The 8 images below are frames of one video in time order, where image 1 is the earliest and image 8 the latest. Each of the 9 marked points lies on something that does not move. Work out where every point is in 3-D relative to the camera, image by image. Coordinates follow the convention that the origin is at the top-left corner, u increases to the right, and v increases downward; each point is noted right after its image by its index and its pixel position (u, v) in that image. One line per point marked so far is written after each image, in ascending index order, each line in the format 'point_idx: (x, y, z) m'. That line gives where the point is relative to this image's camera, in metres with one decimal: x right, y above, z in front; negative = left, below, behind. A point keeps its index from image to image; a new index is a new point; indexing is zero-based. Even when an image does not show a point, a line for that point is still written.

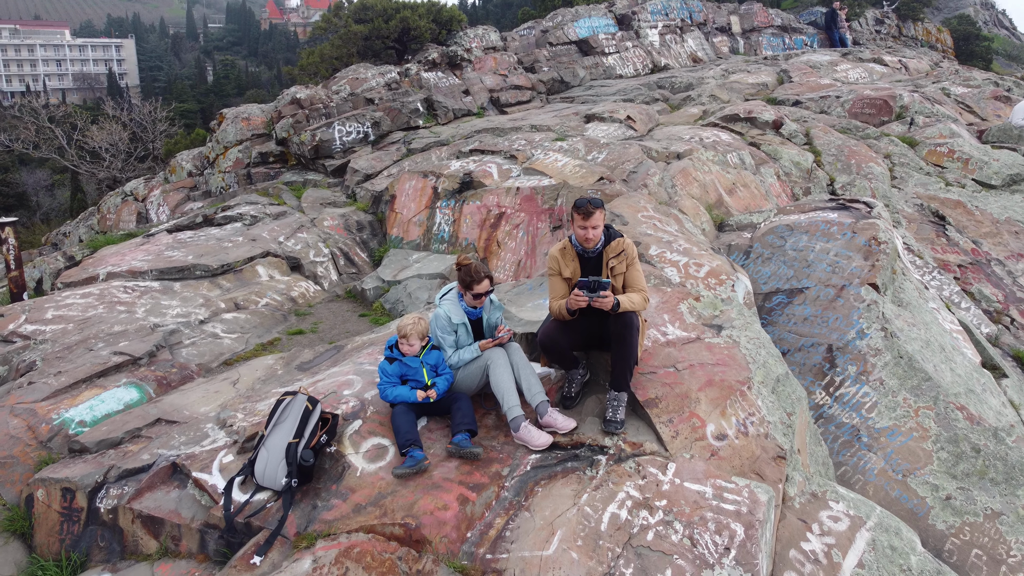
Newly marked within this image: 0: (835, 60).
0: (+1.8, +1.3, +4.6) m
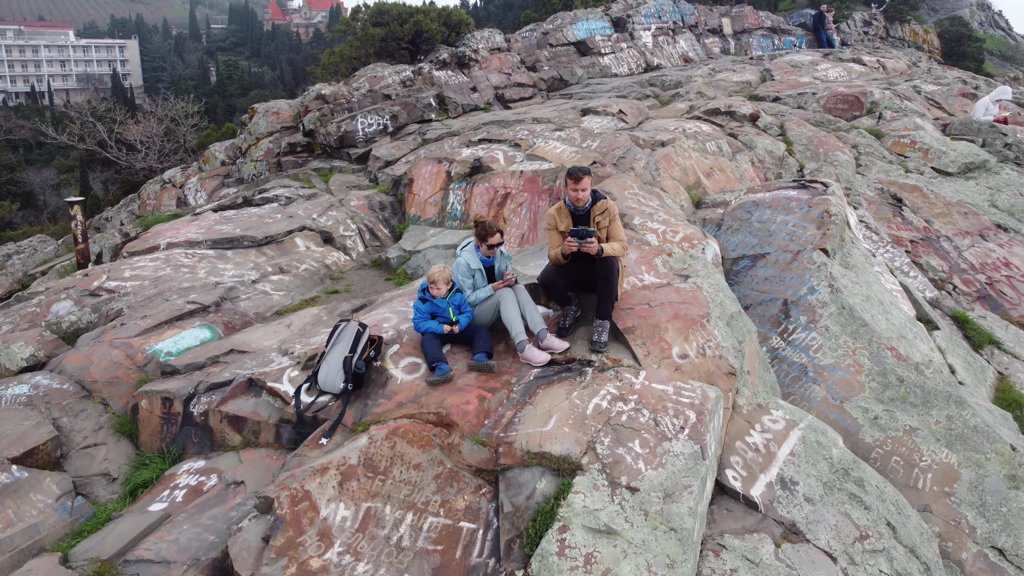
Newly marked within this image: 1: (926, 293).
0: (+1.8, +1.4, +5.0) m
1: (+1.3, 0.0, +2.5) m
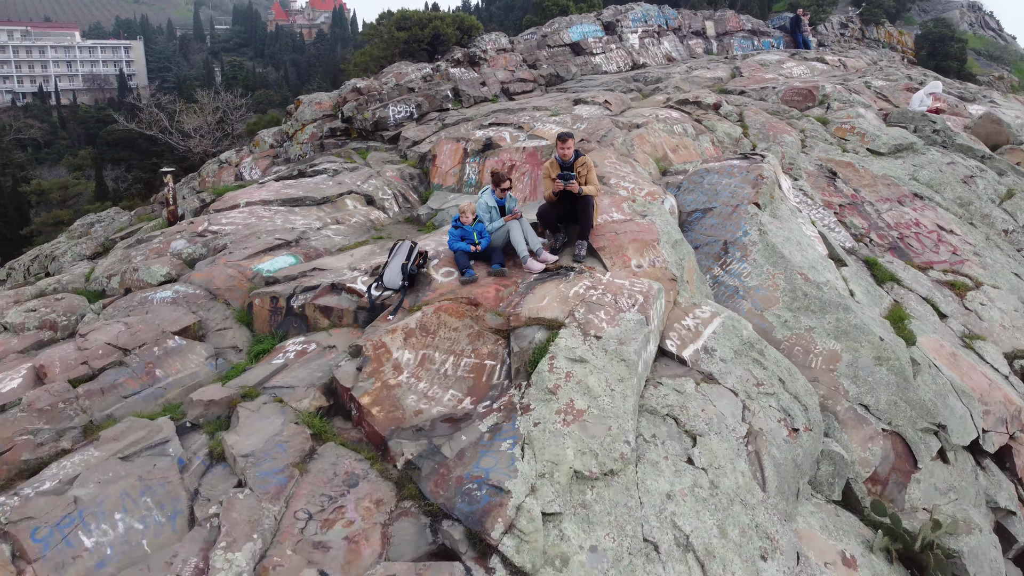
0: (+1.9, +1.6, +5.6) m
1: (+1.3, +0.2, +3.1) m
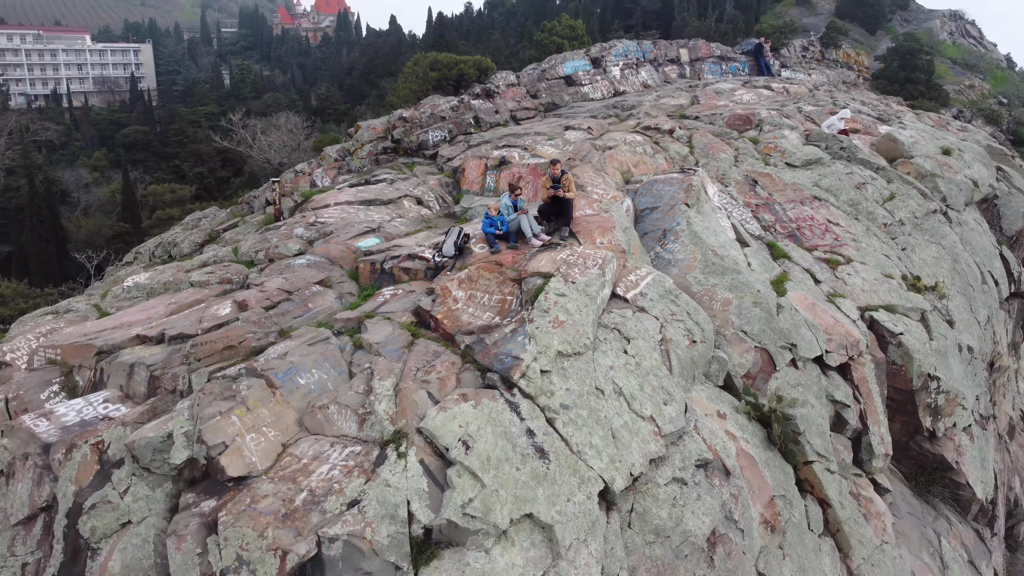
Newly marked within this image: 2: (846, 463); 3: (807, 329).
0: (+1.9, +1.7, +6.9) m
1: (+1.3, +0.3, +4.5) m
2: (+1.5, -0.8, +3.6) m
3: (+1.4, -0.2, +3.8) m
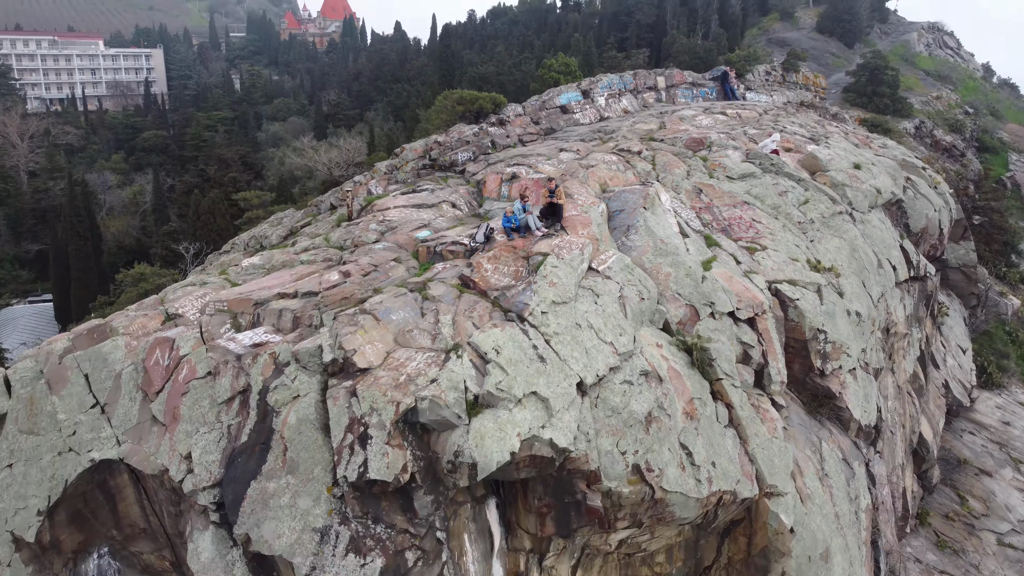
0: (+2.0, +1.9, +8.6) m
1: (+1.4, +0.5, +6.1) m
2: (+1.5, -0.6, +5.3) m
3: (+1.4, 0.0, +5.5) m
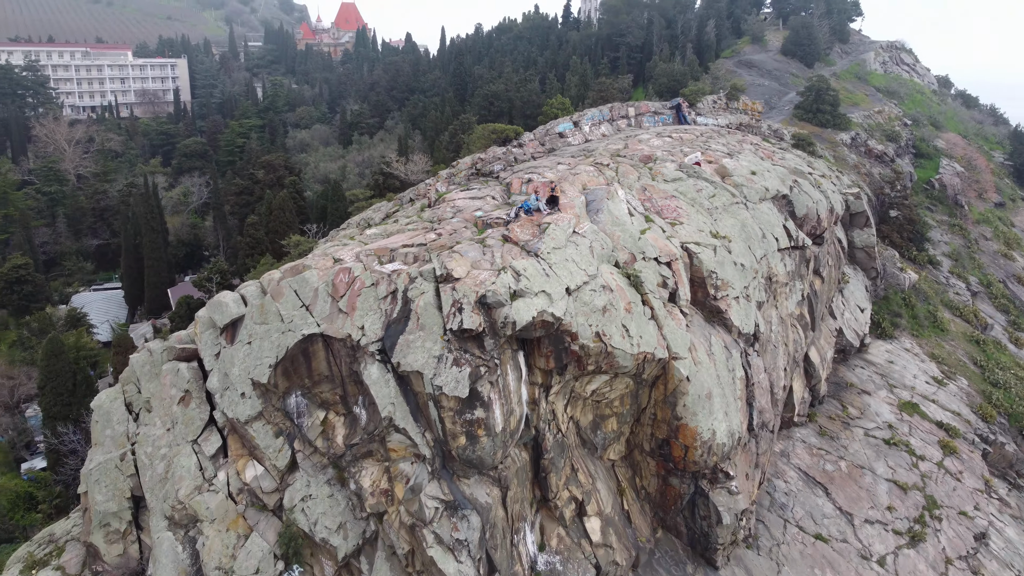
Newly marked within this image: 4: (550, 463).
0: (+2.2, +2.4, +12.6) m
1: (+1.6, +1.0, +10.1) m
2: (+1.8, -0.1, +9.3) m
3: (+1.6, +0.5, +9.5) m
4: (+0.4, -1.9, +9.0) m
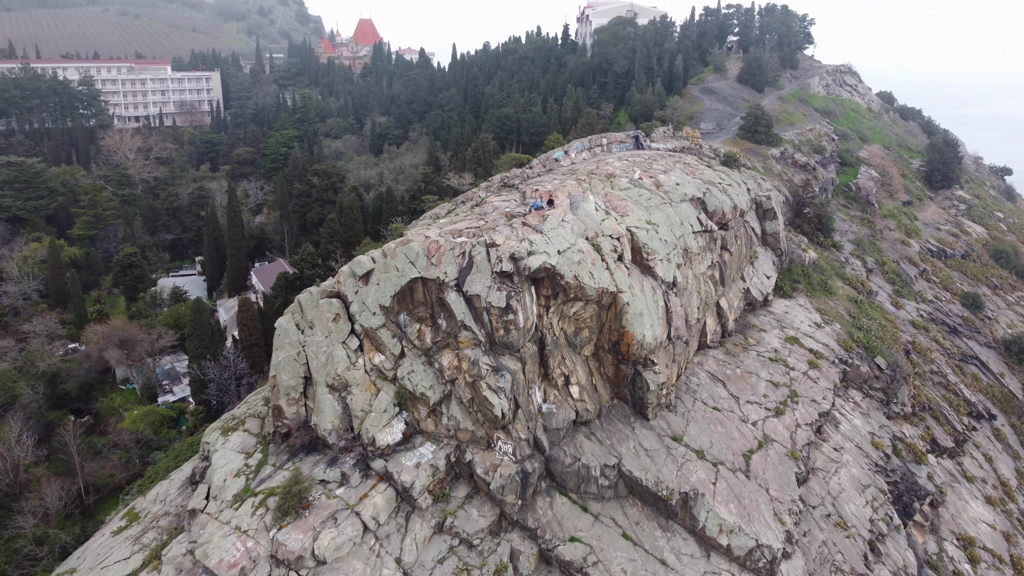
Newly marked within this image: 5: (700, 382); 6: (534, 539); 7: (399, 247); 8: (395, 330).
0: (+2.5, +3.1, +19.4) m
1: (+1.9, +1.7, +17.0) m
2: (+2.1, +0.6, +16.1) m
3: (+1.9, +1.2, +16.3) m
4: (+0.8, -1.2, +15.8) m
5: (+4.3, -2.2, +18.5) m
6: (+0.4, -4.6, +14.8) m
7: (-2.2, +0.8, +16.0) m
8: (-2.3, -0.8, +16.0) m
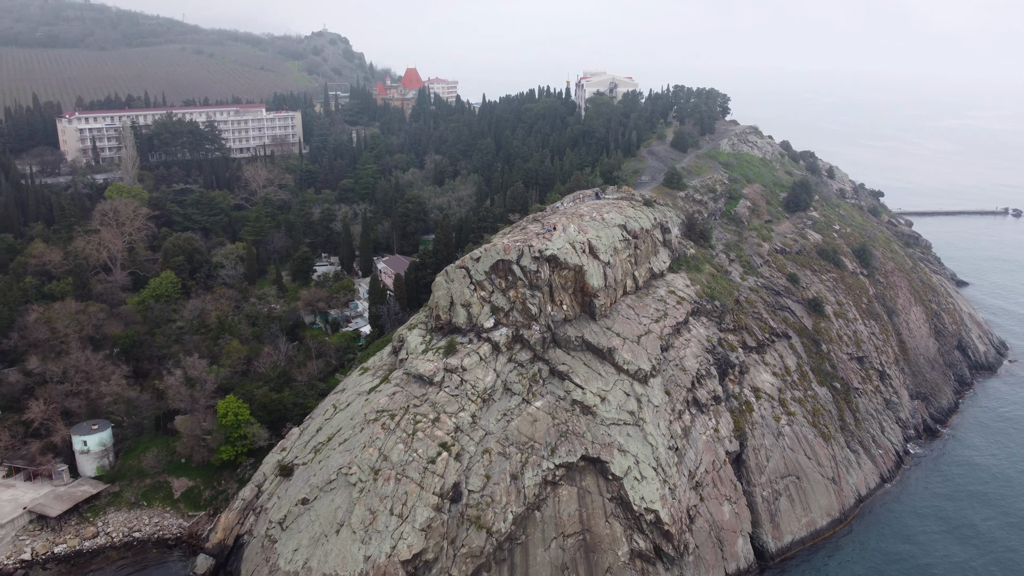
0: (+3.8, +4.2, +41.8) m
1: (+3.2, +2.8, +39.3) m
2: (+3.3, +1.7, +38.5) m
3: (+3.2, +2.3, +38.7) m
4: (+2.0, -0.1, +38.2) m
5: (+5.6, -1.0, +40.9) m
6: (+1.7, -3.5, +37.2) m
7: (-1.0, +1.9, +38.5) m
8: (-1.1, +0.3, +38.5) m
